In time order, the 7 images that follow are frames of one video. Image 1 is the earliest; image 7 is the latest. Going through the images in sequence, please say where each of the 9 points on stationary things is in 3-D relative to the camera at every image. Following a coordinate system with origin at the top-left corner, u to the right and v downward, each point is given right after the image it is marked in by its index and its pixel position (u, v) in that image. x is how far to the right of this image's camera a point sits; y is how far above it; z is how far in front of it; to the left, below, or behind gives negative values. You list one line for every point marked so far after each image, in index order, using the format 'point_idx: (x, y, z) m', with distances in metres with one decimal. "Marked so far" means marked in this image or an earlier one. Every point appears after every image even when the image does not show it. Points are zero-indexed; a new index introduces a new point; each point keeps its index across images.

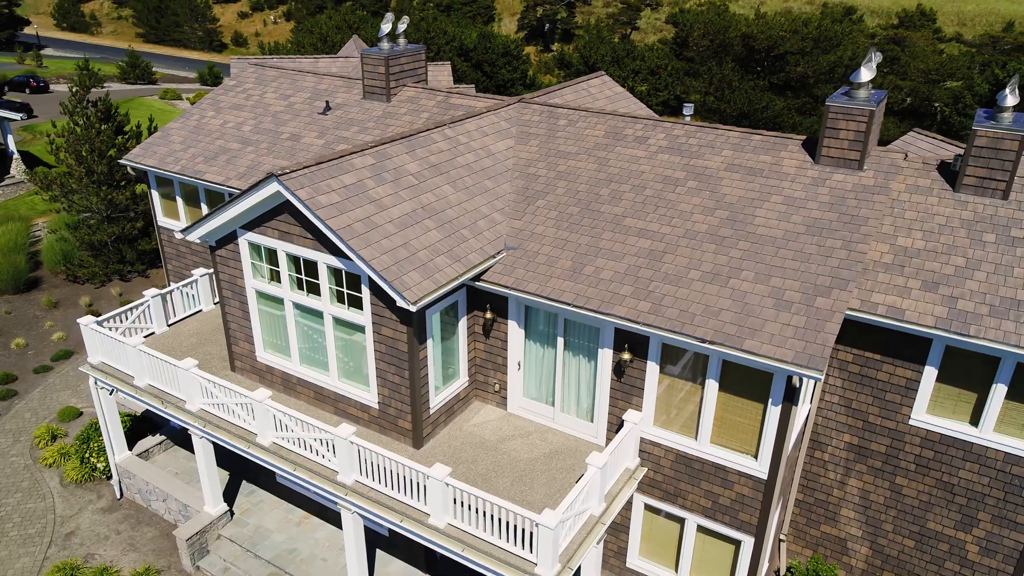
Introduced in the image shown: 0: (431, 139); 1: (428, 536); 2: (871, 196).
0: (-1.6, +2.9, +13.7) m
1: (-1.2, -3.7, +10.4) m
2: (+6.2, +1.6, +12.0) m
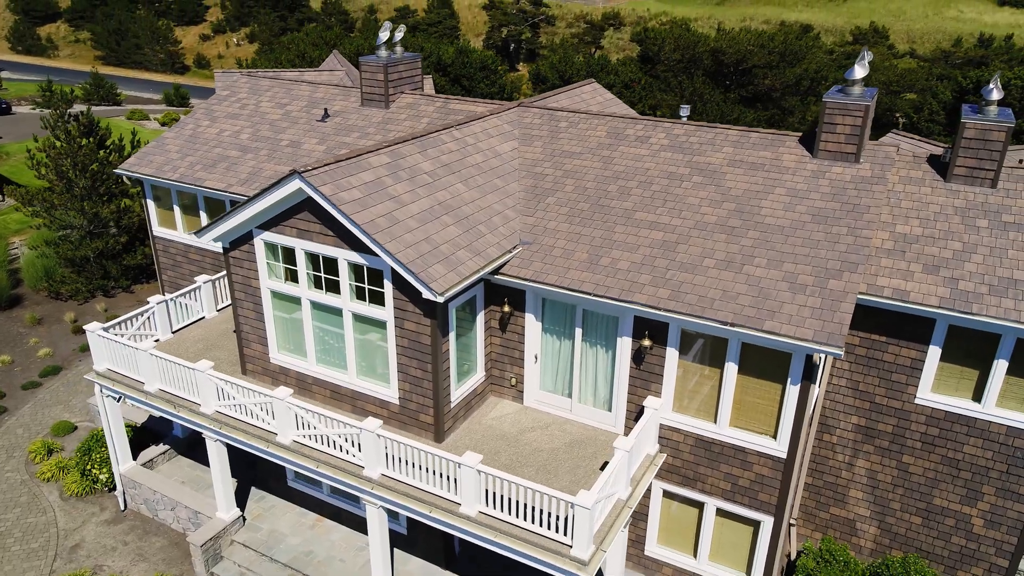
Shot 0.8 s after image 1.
0: (-1.4, +3.0, +13.9) m
1: (-0.8, -3.6, +10.4) m
2: (+6.5, +1.8, +12.6) m
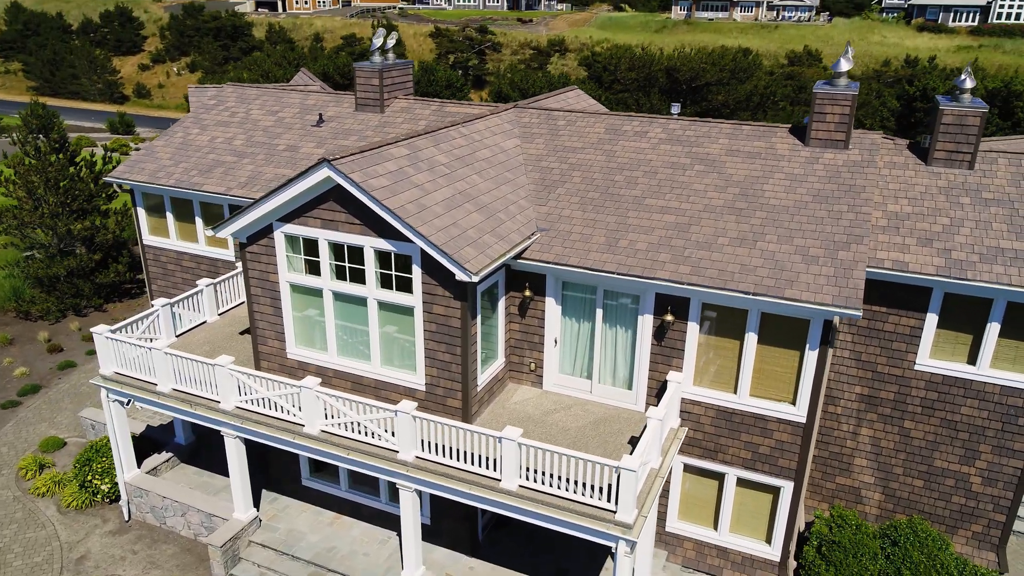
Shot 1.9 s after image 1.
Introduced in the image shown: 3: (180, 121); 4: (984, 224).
0: (-1.2, +3.1, +14.2) m
1: (-0.2, -3.2, +10.6) m
2: (+6.8, +2.3, +13.4) m
3: (-9.4, +4.7, +19.5) m
4: (+8.5, +1.2, +12.5) m
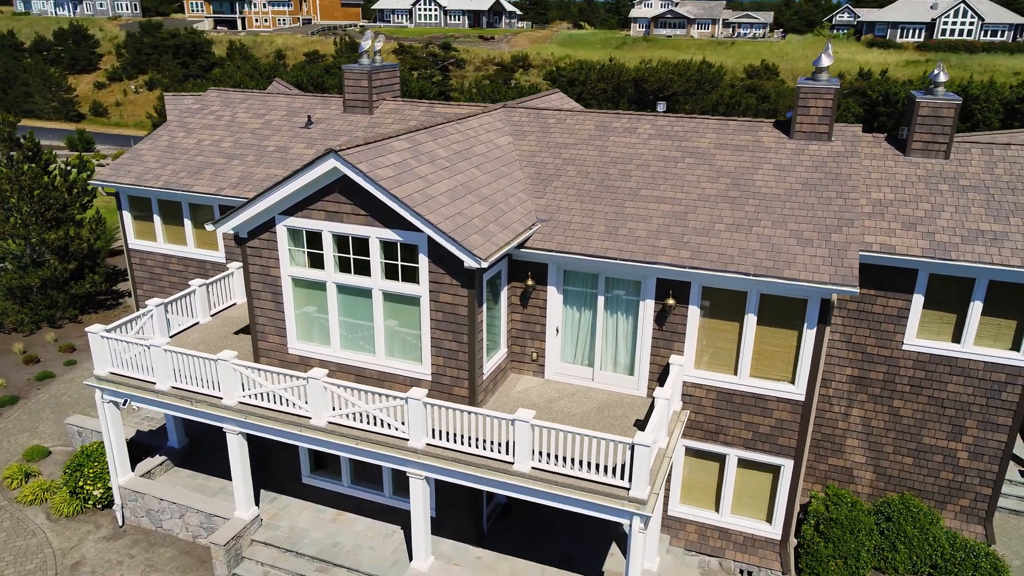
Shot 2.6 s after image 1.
0: (-1.3, +3.3, +14.4) m
1: (0.0, -3.0, +10.7) m
2: (+6.7, +2.6, +13.9) m
3: (-9.7, +4.6, +19.4) m
4: (+8.5, +1.5, +13.1) m
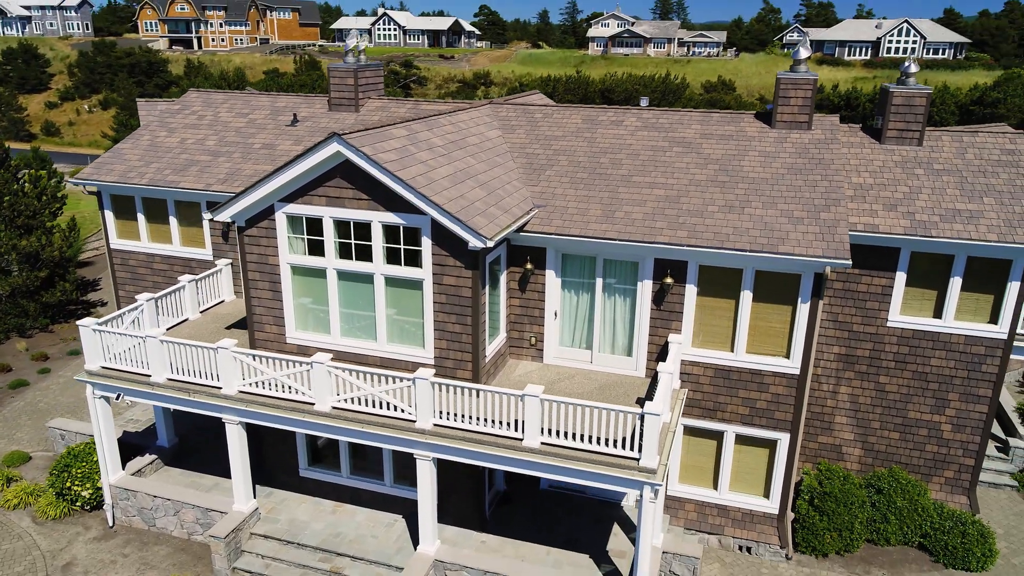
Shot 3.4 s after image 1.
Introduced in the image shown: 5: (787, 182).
0: (-1.5, +3.5, +14.6) m
1: (+0.2, -2.7, +10.8) m
2: (+6.6, +3.0, +14.5) m
3: (-10.1, +4.5, +19.1) m
4: (+8.4, +1.9, +13.7) m
5: (+5.3, +2.1, +13.4) m
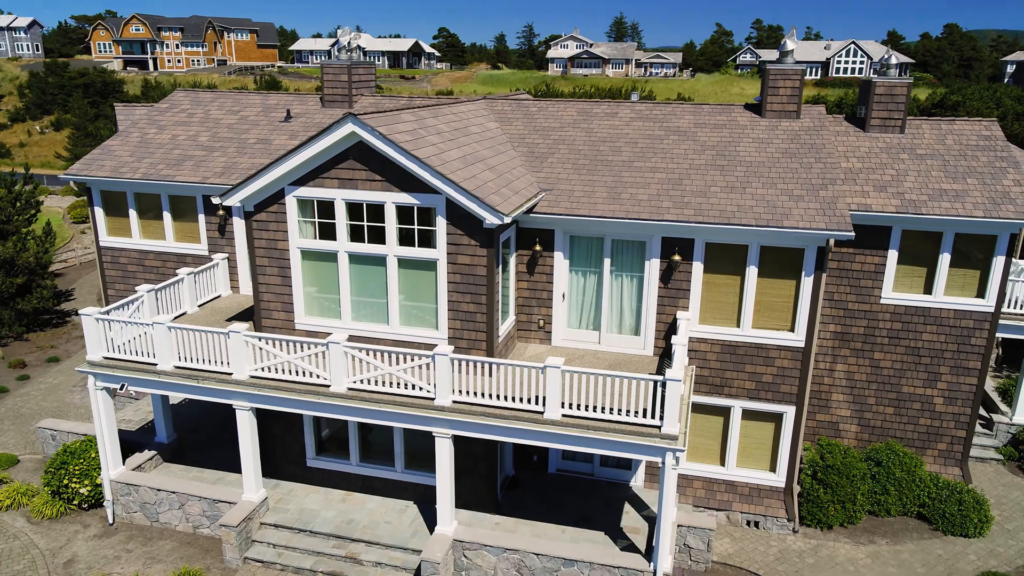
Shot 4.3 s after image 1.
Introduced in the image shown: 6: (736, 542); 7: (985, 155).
0: (-1.5, +3.8, +14.8) m
1: (+0.5, -2.3, +10.9) m
2: (+6.6, +3.4, +15.1) m
3: (-10.3, +4.5, +18.9) m
4: (+8.5, +2.4, +14.4) m
5: (+5.4, +2.5, +13.9) m
6: (+4.3, -4.9, +13.3) m
7: (+10.1, +2.8, +14.7) m
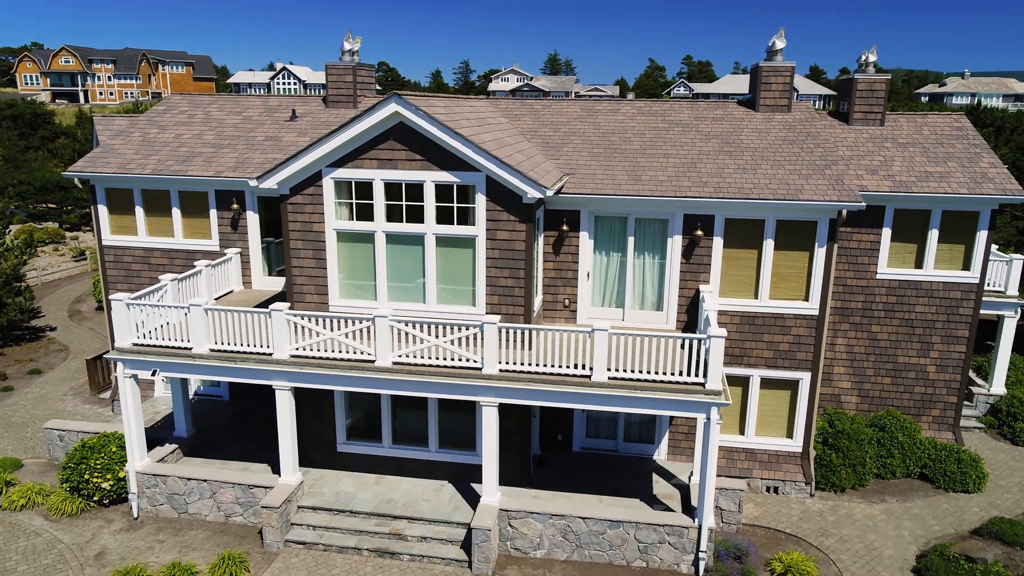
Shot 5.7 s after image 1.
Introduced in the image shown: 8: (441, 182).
0: (-1.1, +4.1, +15.3) m
1: (+1.3, -1.7, +11.3) m
2: (+6.9, +3.8, +16.2) m
3: (-10.3, +4.5, +18.7) m
4: (+8.9, +2.9, +15.6) m
5: (+5.9, +3.0, +14.9) m
6: (+4.9, -4.4, +13.9) m
7: (+10.4, +3.4, +16.1) m
8: (-1.3, +1.9, +12.3) m
